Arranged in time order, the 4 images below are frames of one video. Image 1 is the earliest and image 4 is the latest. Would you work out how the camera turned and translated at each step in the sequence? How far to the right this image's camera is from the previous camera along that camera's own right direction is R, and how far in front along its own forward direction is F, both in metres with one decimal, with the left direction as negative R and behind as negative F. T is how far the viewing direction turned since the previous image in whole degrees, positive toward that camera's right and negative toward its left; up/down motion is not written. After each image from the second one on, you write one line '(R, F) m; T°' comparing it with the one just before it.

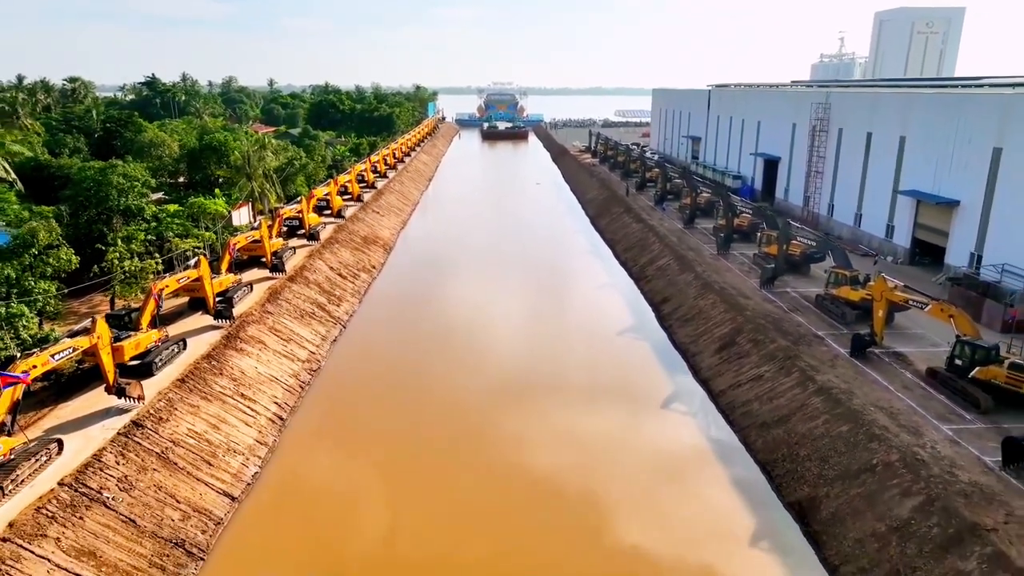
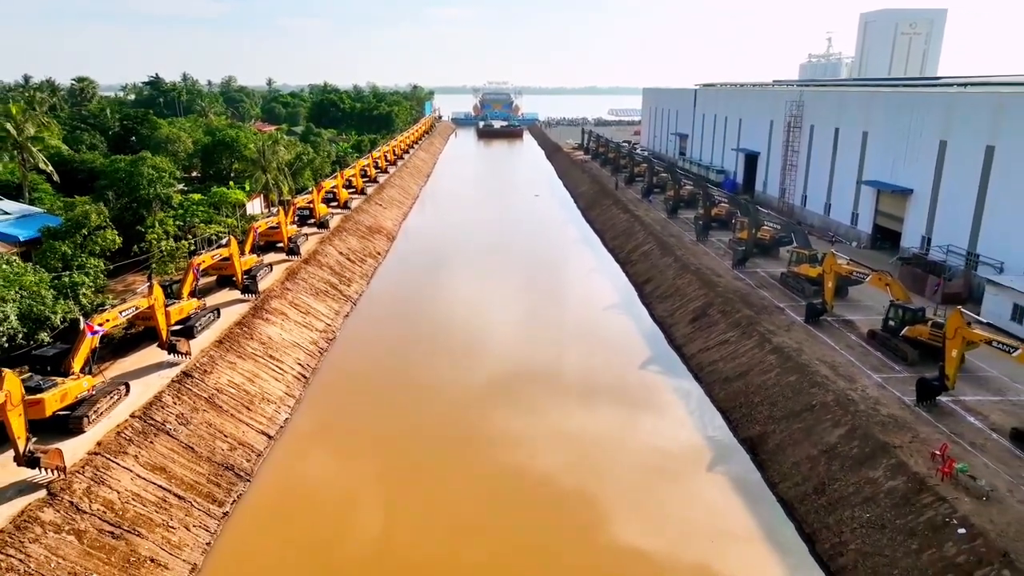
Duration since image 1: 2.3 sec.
(0.0, -2.0) m; 0°
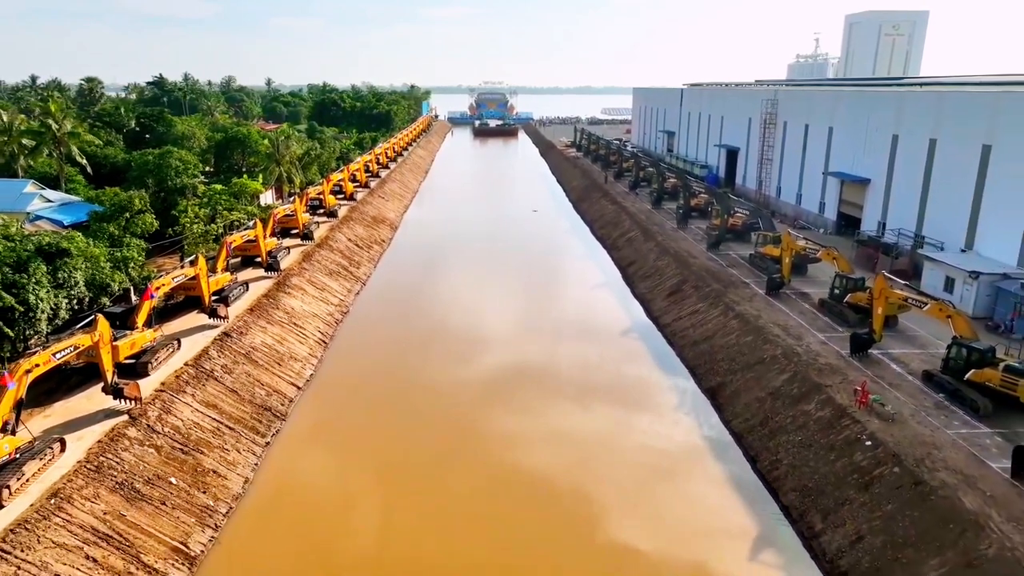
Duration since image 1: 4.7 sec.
(0.0, -2.1) m; 0°
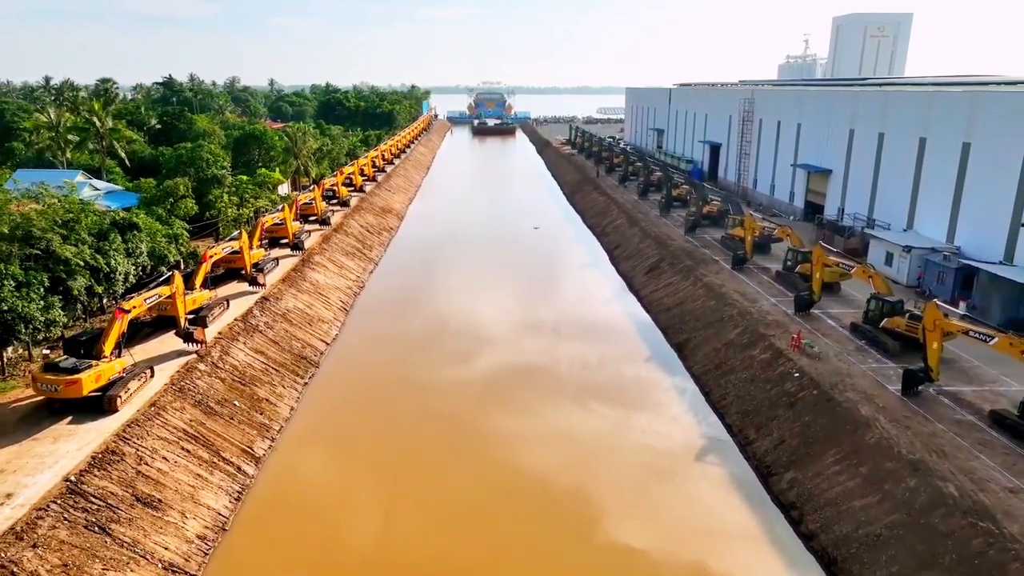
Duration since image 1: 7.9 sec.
(0.0, -2.6) m; 0°
